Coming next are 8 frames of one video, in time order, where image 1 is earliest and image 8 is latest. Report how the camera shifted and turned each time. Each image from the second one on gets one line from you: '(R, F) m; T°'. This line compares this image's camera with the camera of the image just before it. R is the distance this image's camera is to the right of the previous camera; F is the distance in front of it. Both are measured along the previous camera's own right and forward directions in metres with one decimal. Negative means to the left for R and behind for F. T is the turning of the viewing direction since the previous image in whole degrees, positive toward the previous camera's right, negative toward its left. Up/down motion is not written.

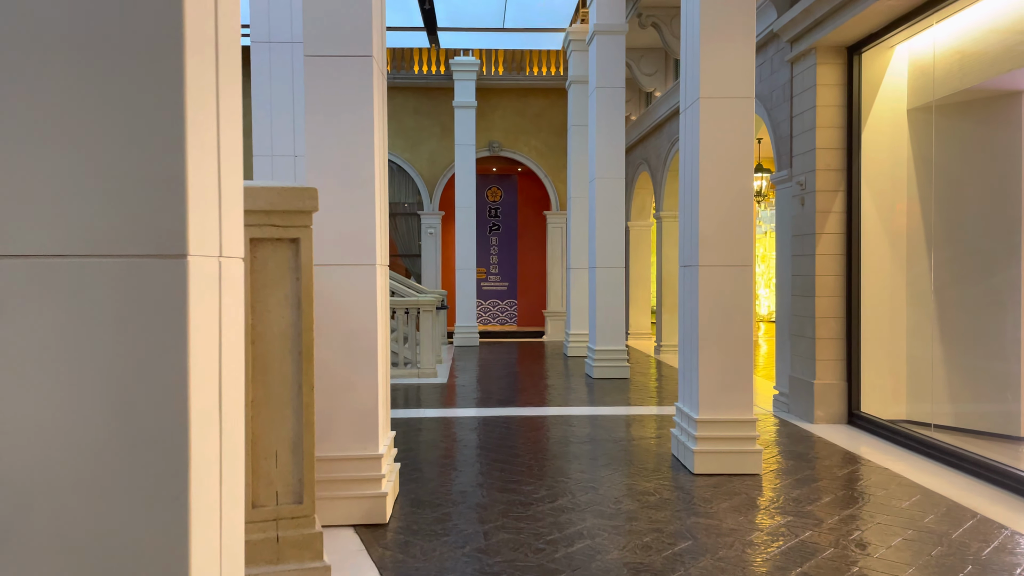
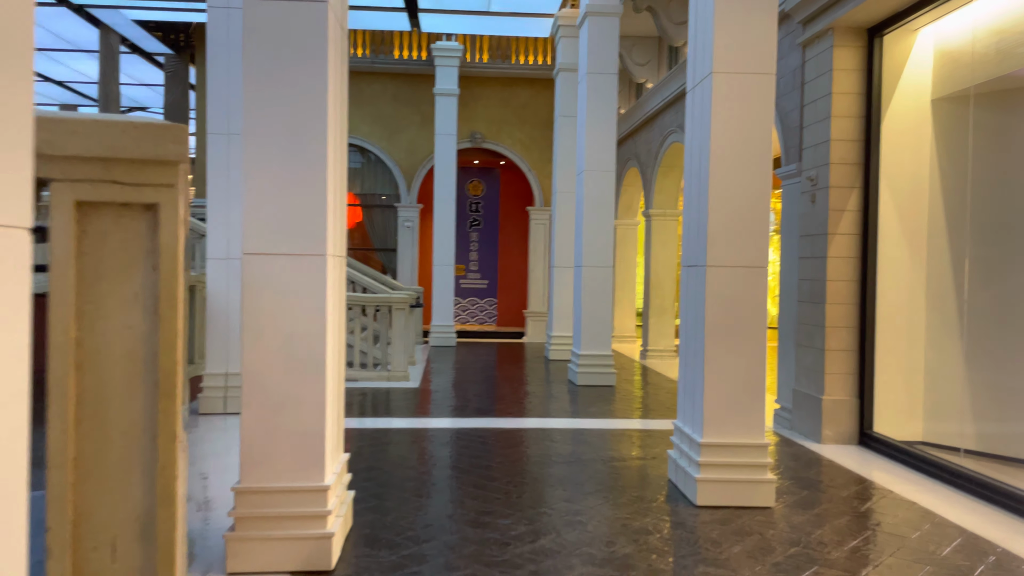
(0.0, +0.7) m; +1°
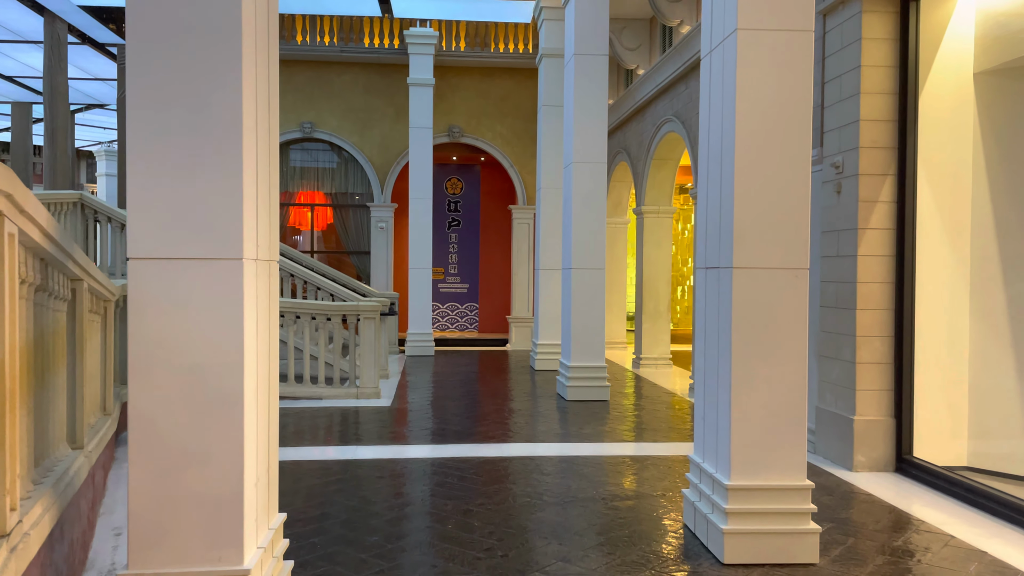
(0.0, +0.8) m; +1°
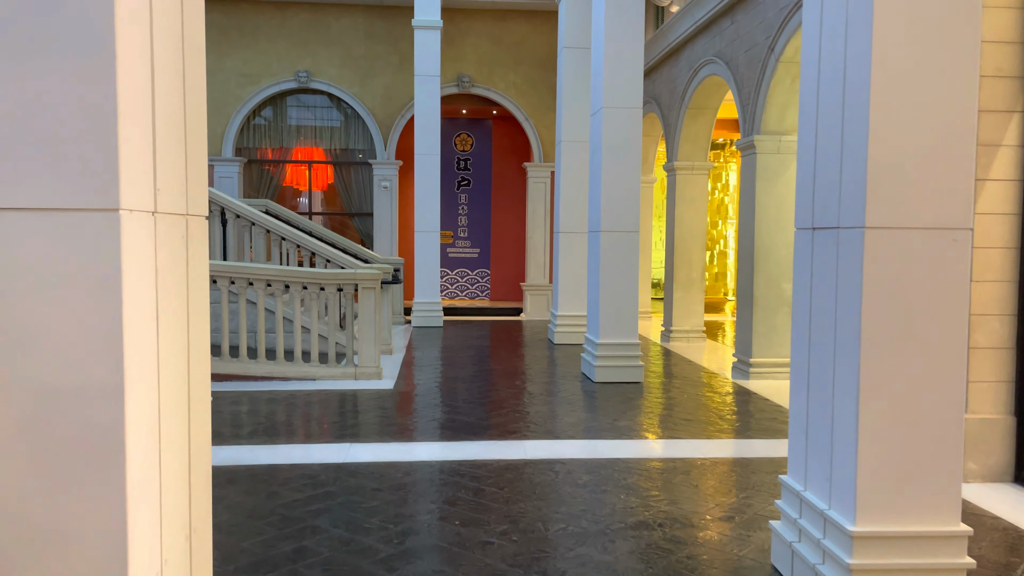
(-0.1, +1.0) m; -1°
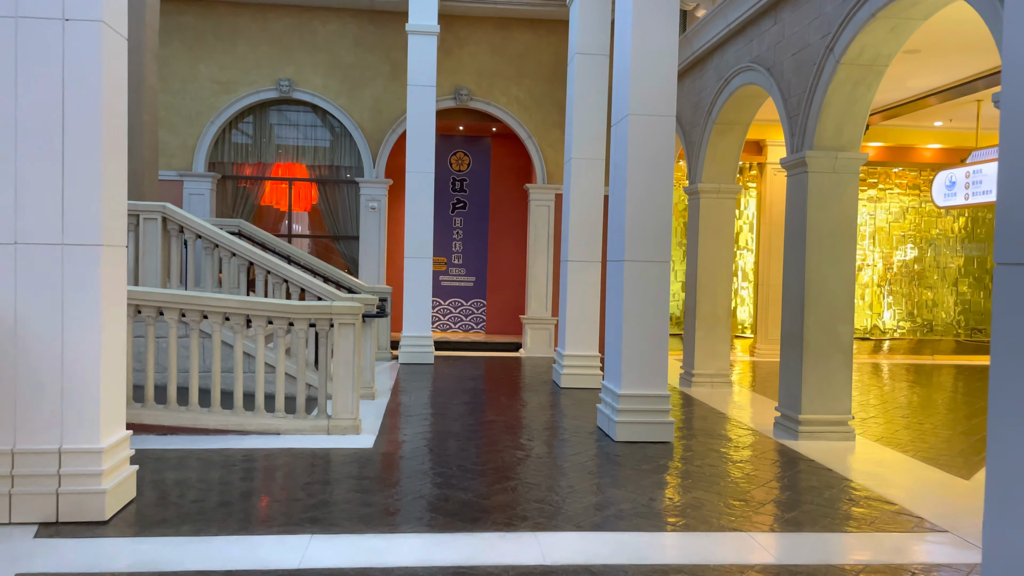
(-0.1, +1.1) m; +1°
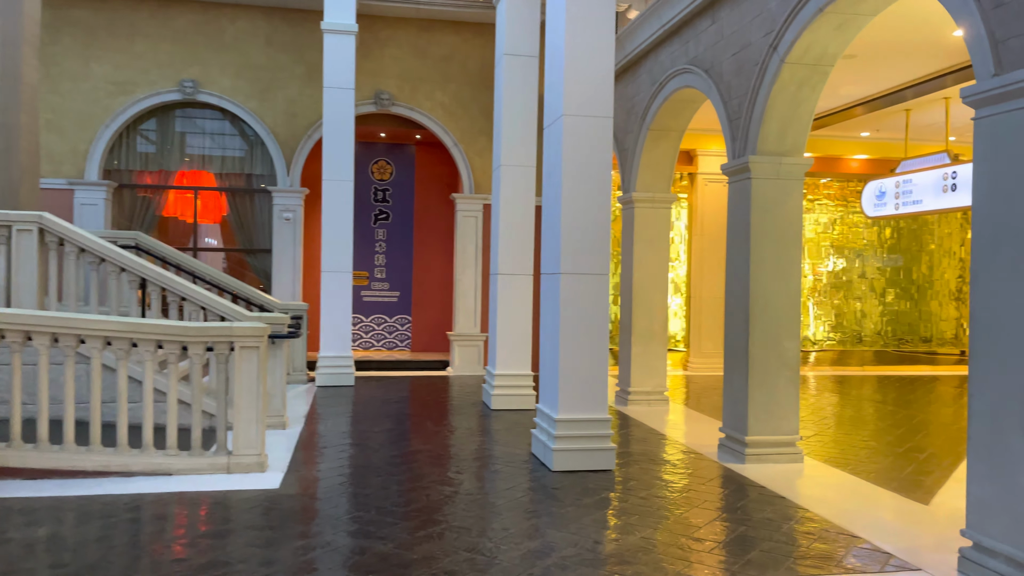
(0.0, +0.5) m; +5°
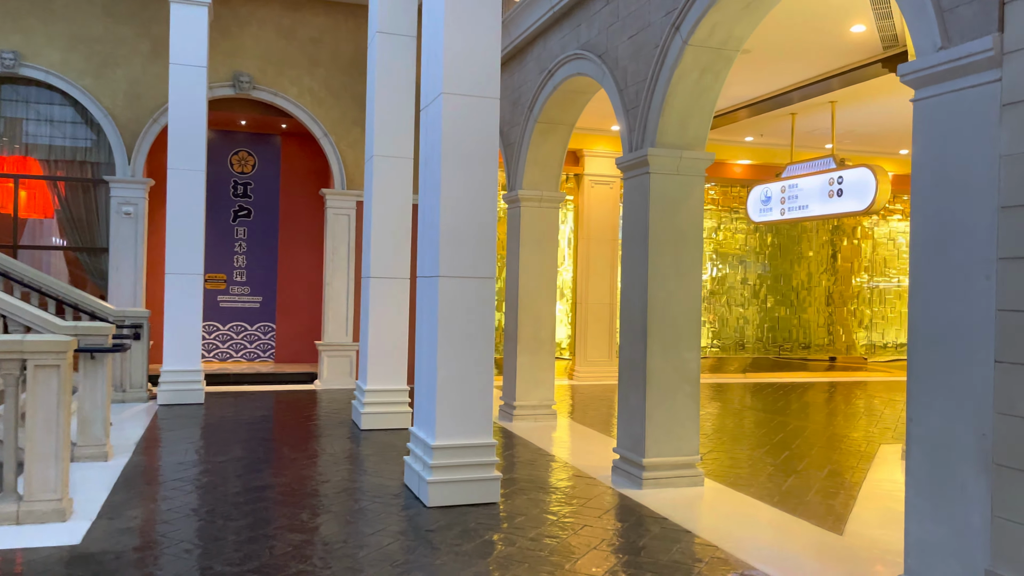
(+0.1, +0.7) m; +9°
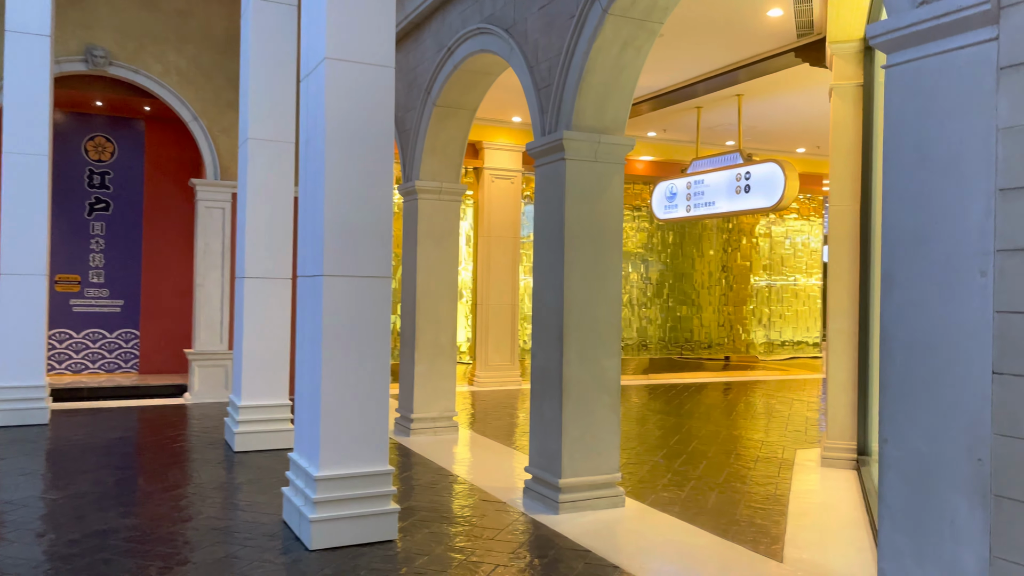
(0.0, +0.6) m; +8°
